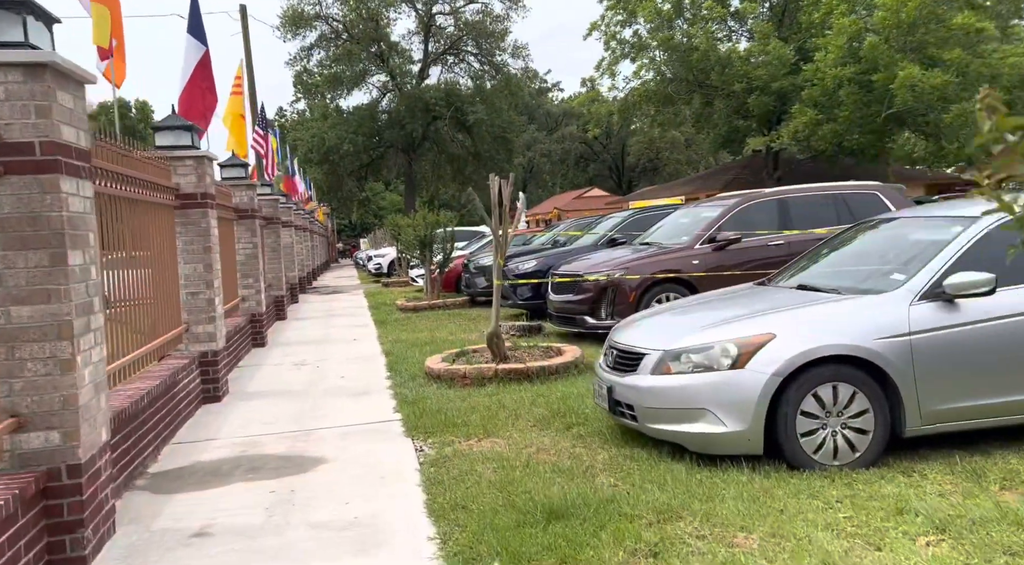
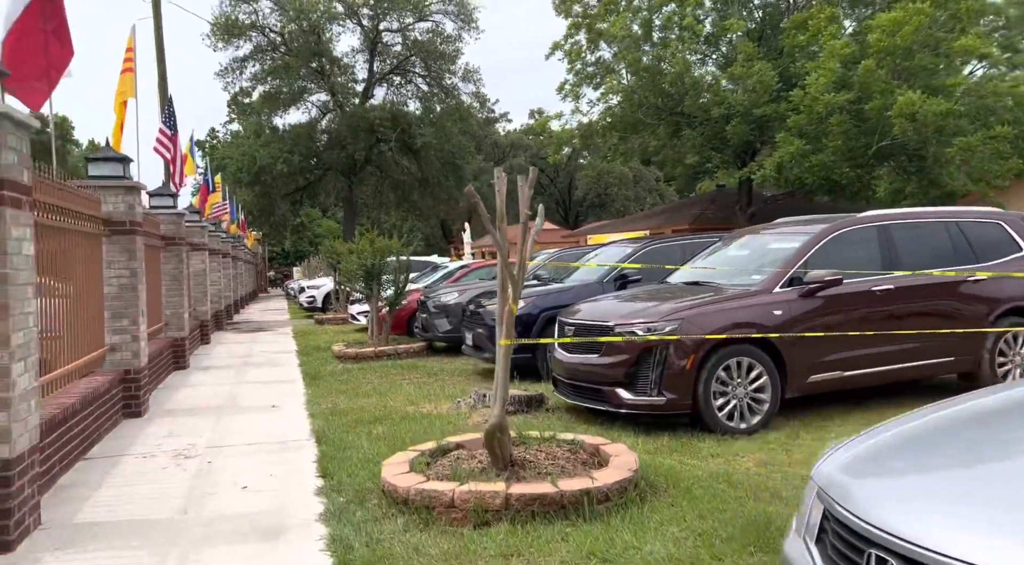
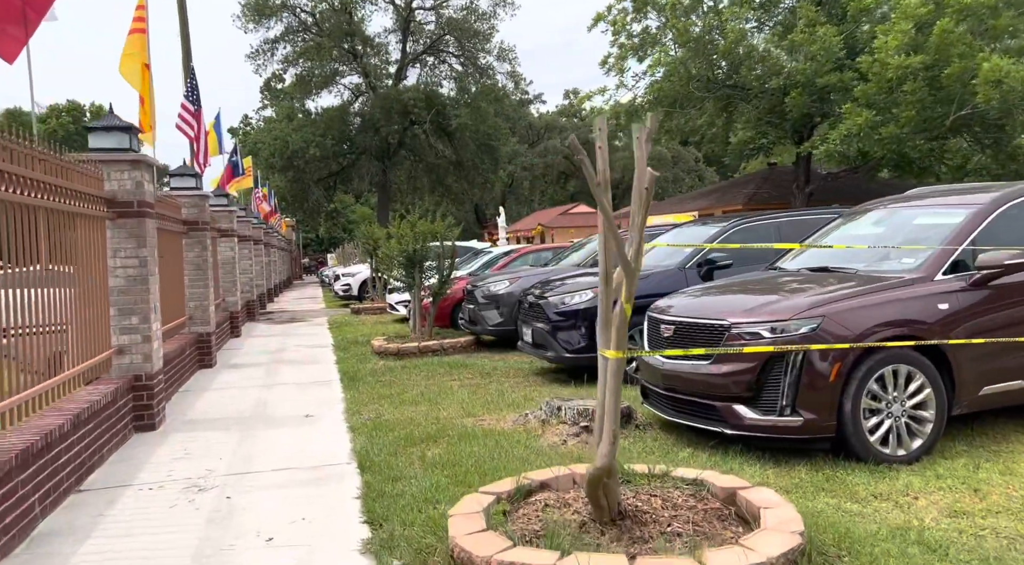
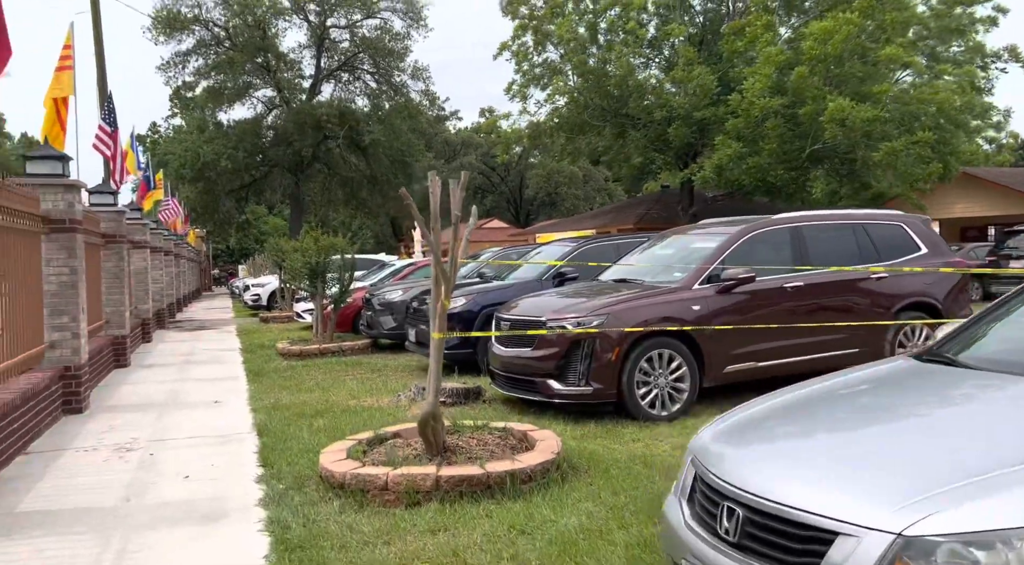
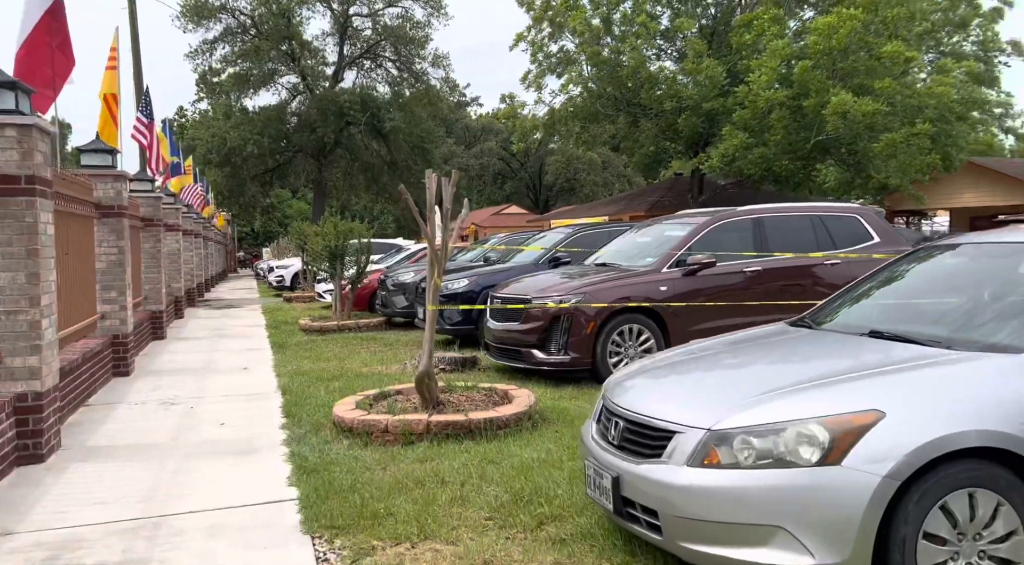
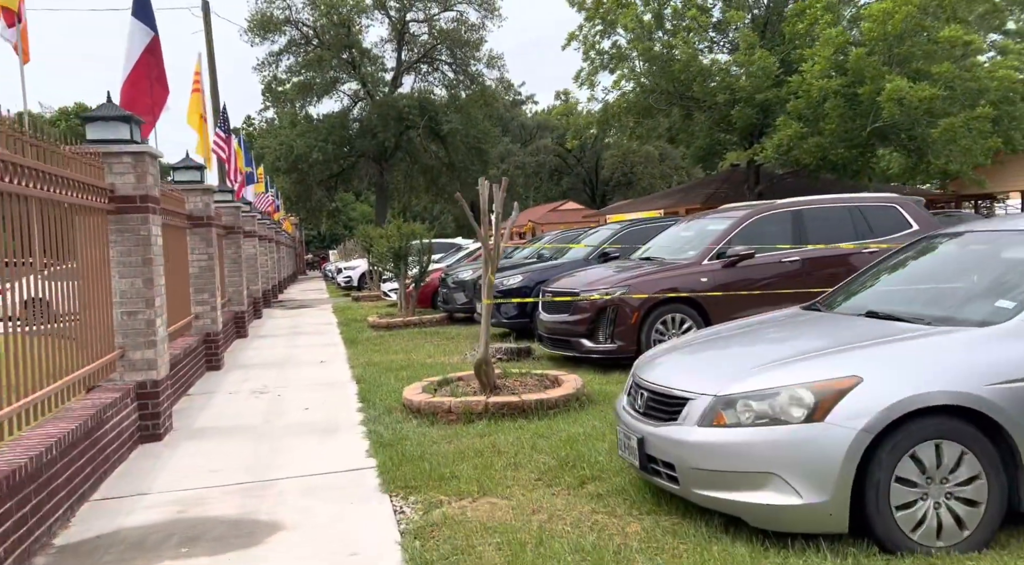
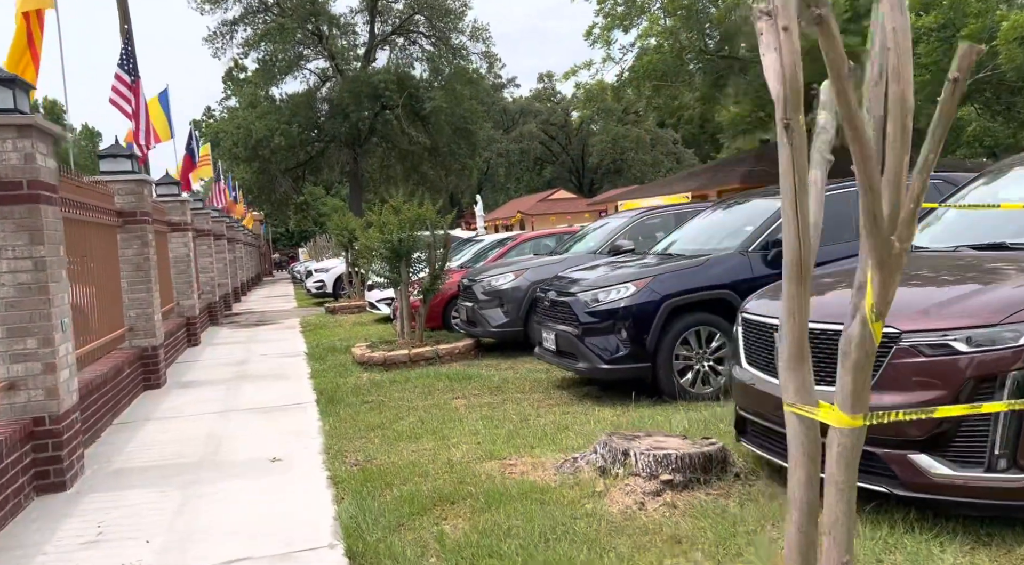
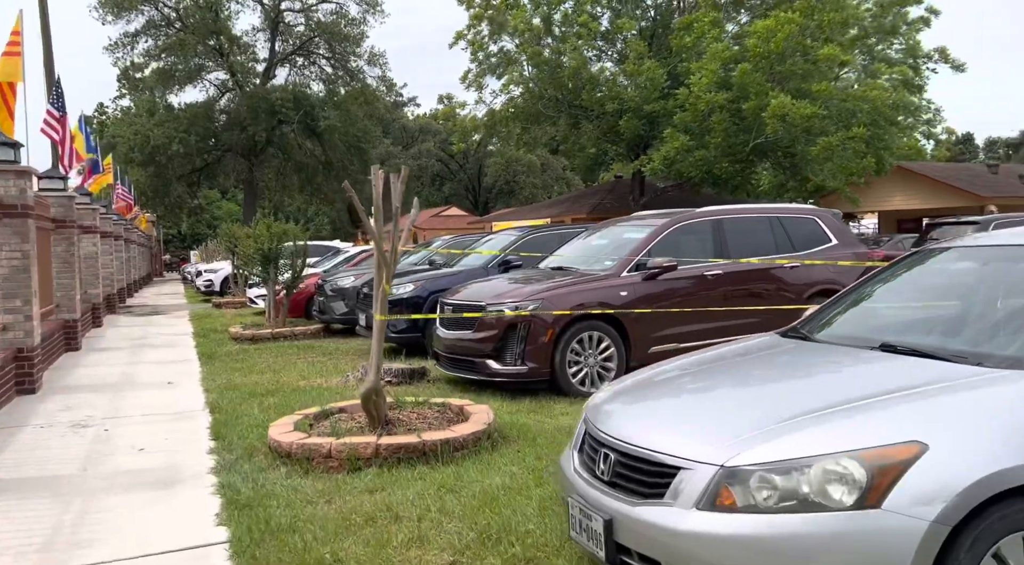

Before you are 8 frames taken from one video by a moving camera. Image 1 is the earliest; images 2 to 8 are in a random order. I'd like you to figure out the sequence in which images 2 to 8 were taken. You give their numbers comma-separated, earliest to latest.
6, 5, 8, 4, 2, 3, 7
